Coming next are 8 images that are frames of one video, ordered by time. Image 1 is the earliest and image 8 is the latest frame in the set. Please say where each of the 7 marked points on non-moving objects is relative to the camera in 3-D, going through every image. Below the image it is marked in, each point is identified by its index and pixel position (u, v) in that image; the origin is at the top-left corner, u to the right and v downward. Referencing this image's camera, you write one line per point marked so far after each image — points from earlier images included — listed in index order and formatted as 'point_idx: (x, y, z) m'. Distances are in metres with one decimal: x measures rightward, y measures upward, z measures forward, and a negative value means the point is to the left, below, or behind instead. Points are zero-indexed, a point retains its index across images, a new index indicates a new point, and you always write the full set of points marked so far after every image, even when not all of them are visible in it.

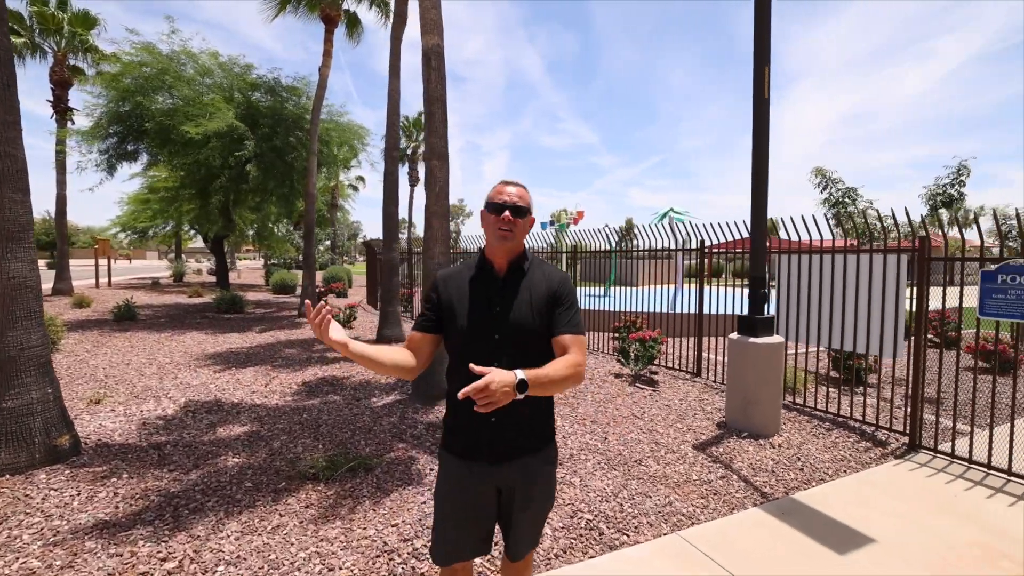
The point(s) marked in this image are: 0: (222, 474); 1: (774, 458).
0: (-2.4, -1.5, +4.0) m
1: (+2.5, -1.6, +4.6) m
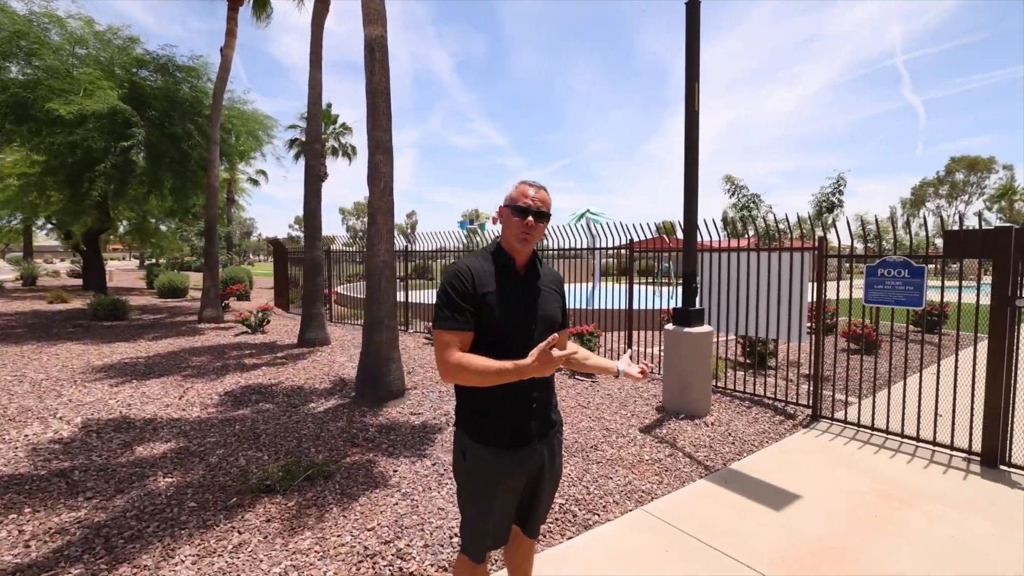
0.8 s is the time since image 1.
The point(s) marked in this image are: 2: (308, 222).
0: (-2.6, -1.5, +3.6) m
1: (+2.1, -1.5, +5.1) m
2: (-3.9, +1.3, +9.3) m
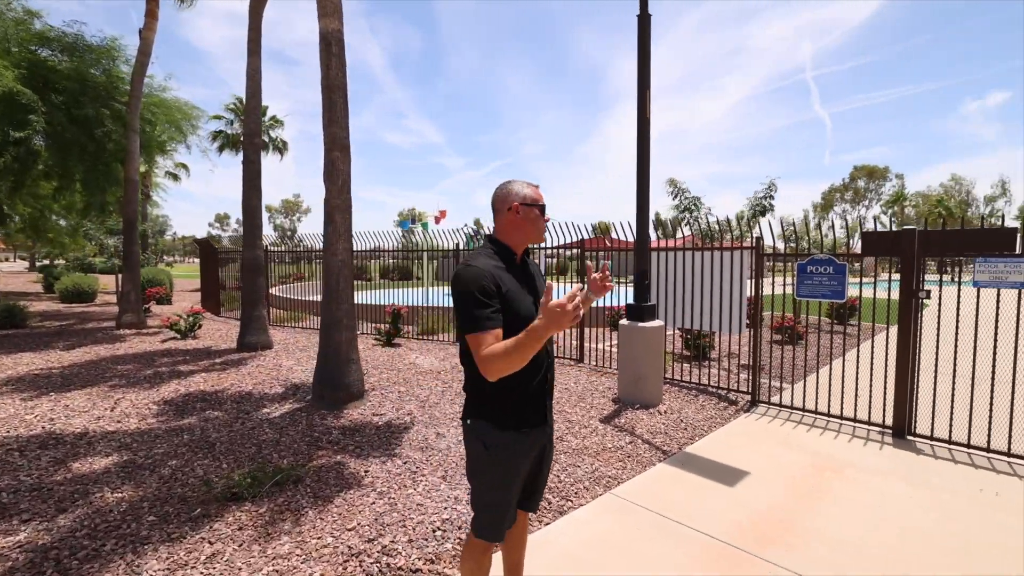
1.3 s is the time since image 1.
0: (-2.8, -1.5, +3.3) m
1: (+1.7, -1.5, +5.4) m
2: (-4.8, +1.2, +8.8) m
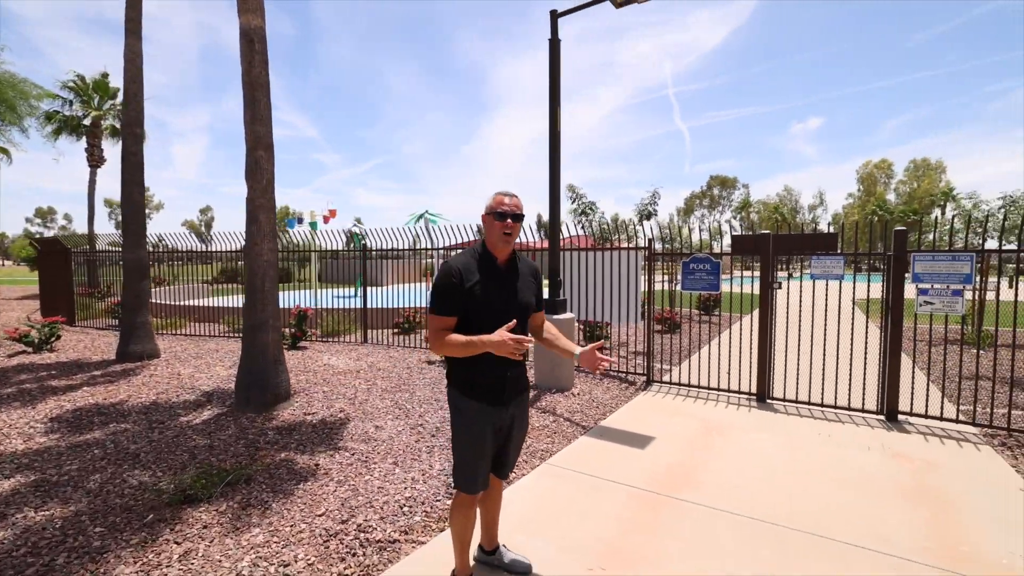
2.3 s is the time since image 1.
0: (-3.0, -1.5, +3.1) m
1: (+0.8, -1.4, +6.1) m
2: (-6.3, +1.2, +8.0) m
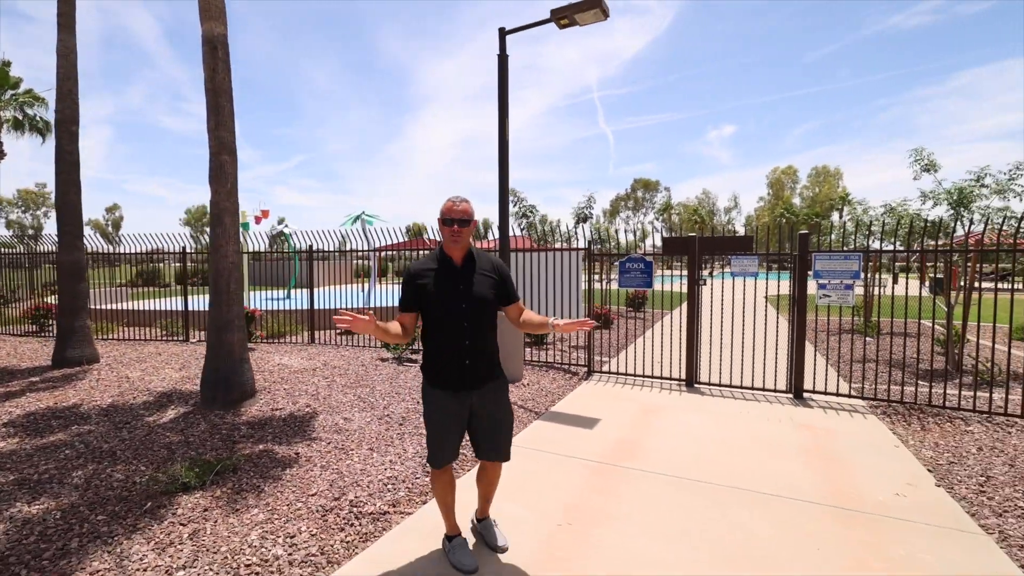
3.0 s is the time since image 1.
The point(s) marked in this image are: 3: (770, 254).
0: (-3.2, -1.6, +3.3) m
1: (+0.2, -1.4, +6.8) m
2: (-7.1, +1.1, +7.6) m
3: (+3.9, +0.5, +7.3) m
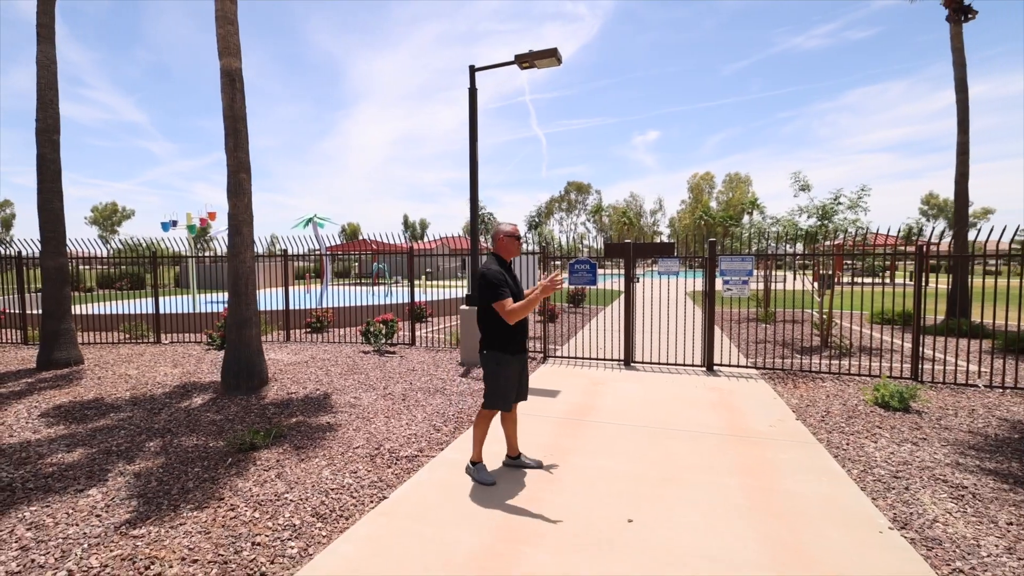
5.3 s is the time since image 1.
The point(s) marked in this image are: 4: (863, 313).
0: (-3.1, -1.6, +4.2) m
1: (-0.2, -1.4, +8.1) m
2: (-7.6, +1.1, +8.0) m
3: (+3.3, +0.6, +9.1) m
4: (+9.4, -0.7, +13.0) m
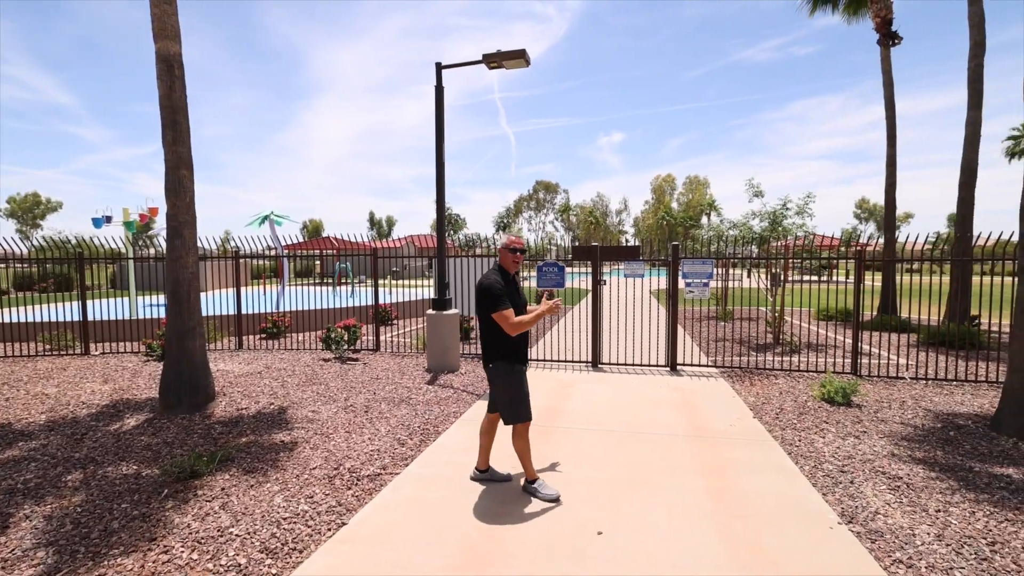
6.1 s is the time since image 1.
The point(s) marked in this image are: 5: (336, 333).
0: (-3.3, -1.7, +3.7) m
1: (-0.7, -1.4, +7.8) m
2: (-8.1, +1.0, +7.2) m
3: (+2.7, +0.6, +9.0) m
4: (+8.5, -0.6, +13.3) m
5: (-3.2, -0.8, +8.8) m
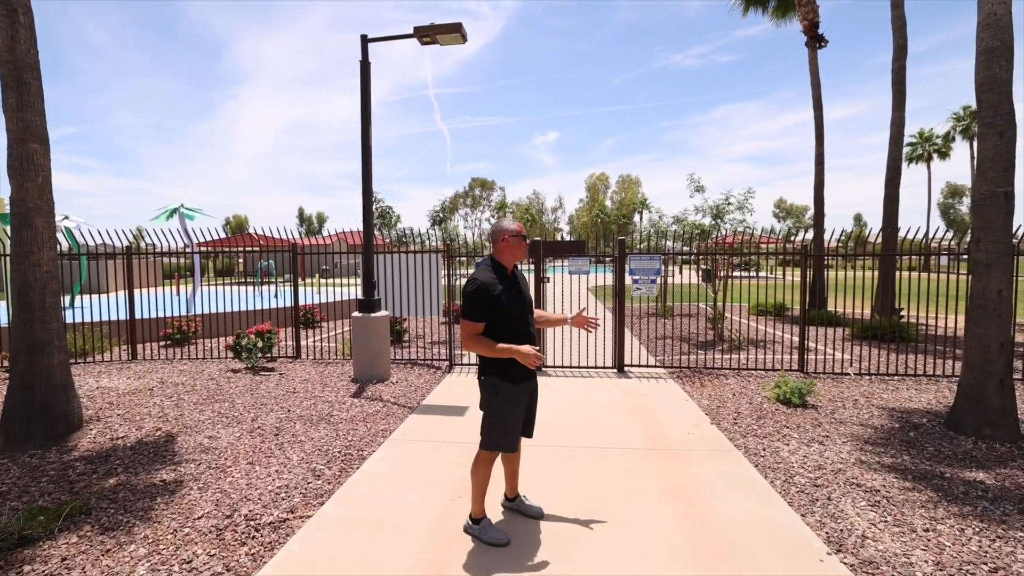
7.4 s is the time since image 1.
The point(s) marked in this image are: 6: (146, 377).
0: (-3.7, -1.7, +2.6) m
1: (-1.6, -1.4, +7.0) m
2: (-8.8, +0.9, +5.4) m
3: (+1.6, +0.6, +8.6) m
4: (+6.9, -0.5, +13.6) m
5: (-4.2, -0.8, +7.7) m
6: (-5.4, -1.3, +7.2) m
